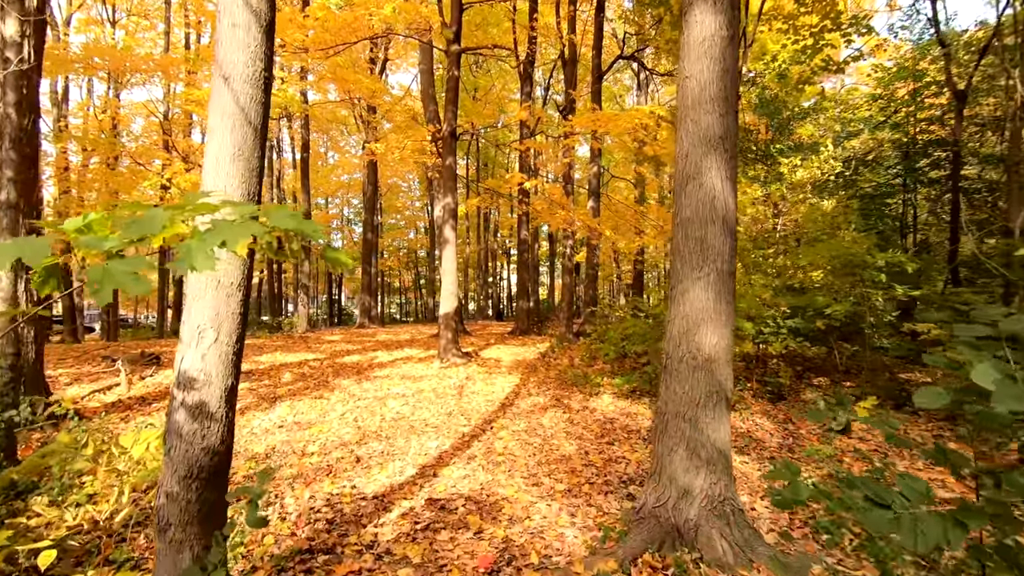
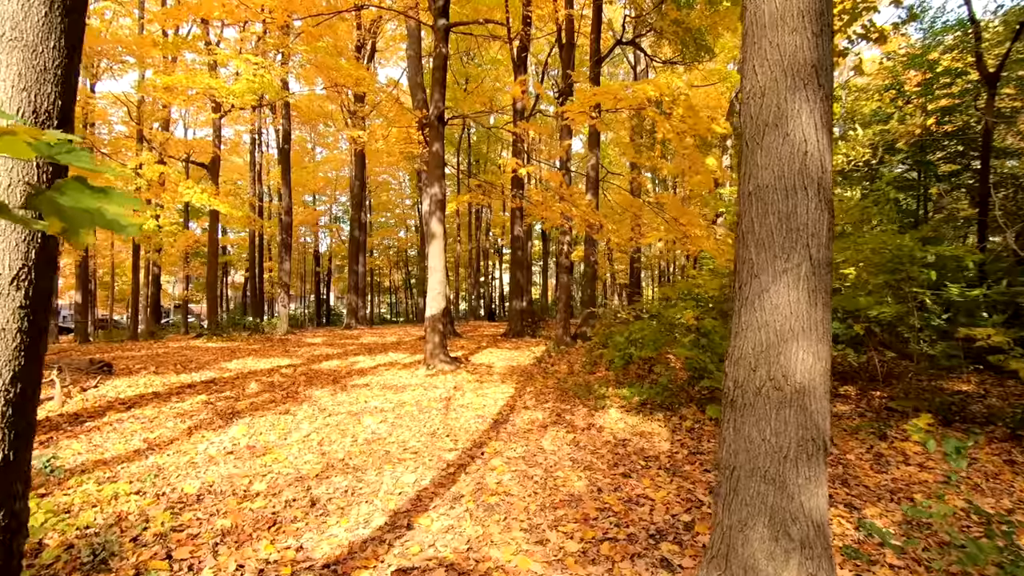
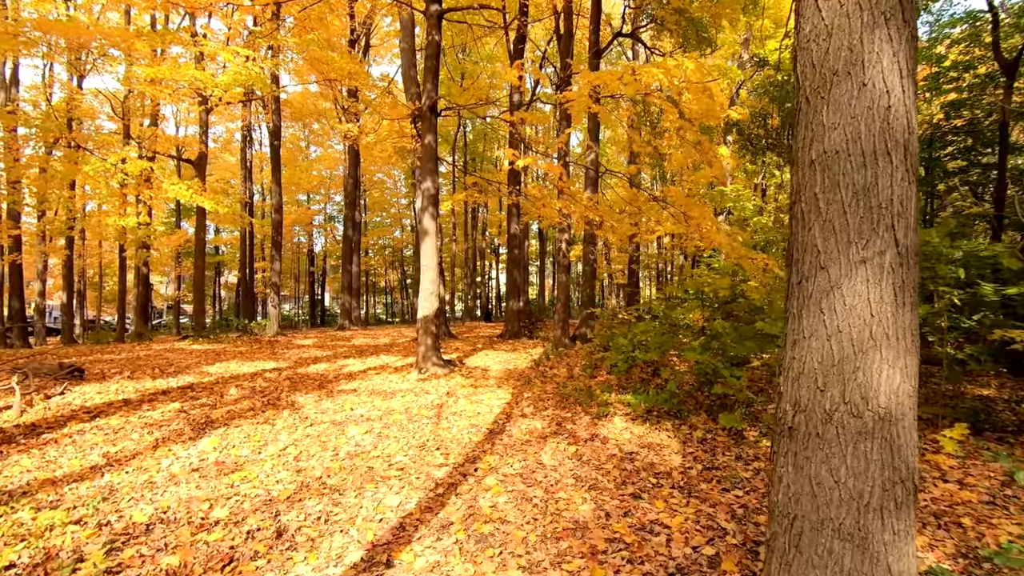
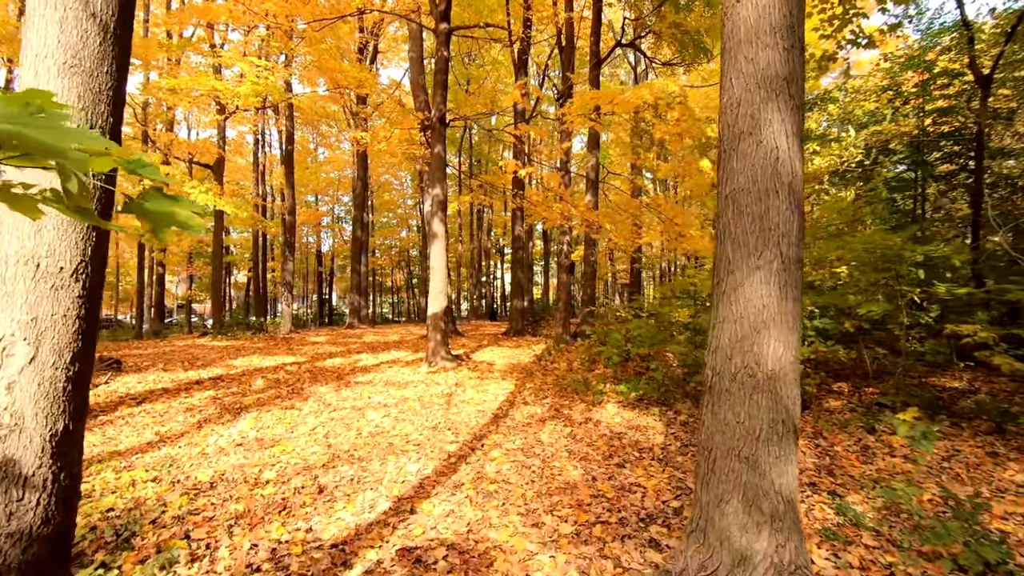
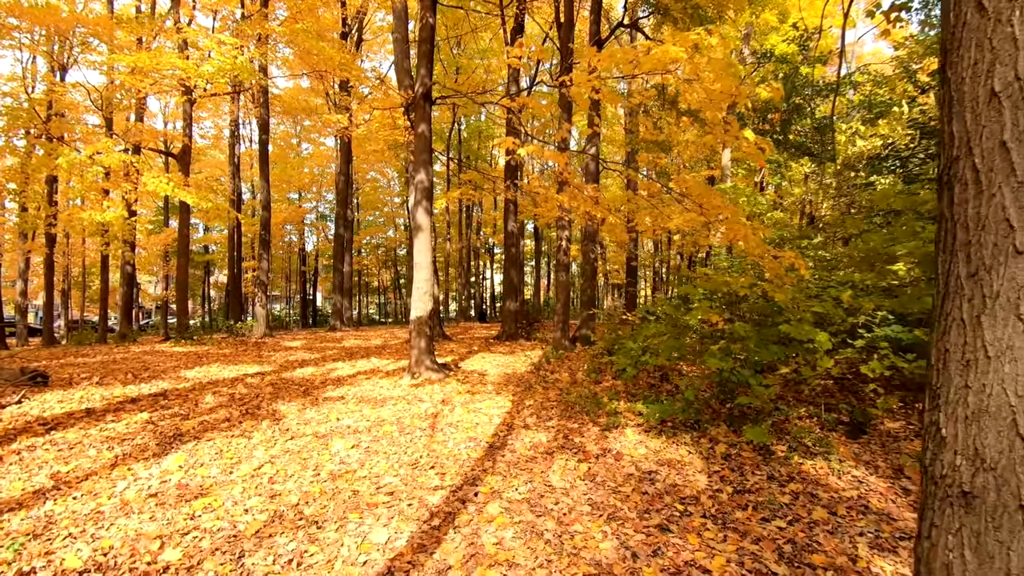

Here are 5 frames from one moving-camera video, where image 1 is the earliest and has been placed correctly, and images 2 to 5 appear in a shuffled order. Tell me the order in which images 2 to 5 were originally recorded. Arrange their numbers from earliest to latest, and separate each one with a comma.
4, 2, 3, 5
